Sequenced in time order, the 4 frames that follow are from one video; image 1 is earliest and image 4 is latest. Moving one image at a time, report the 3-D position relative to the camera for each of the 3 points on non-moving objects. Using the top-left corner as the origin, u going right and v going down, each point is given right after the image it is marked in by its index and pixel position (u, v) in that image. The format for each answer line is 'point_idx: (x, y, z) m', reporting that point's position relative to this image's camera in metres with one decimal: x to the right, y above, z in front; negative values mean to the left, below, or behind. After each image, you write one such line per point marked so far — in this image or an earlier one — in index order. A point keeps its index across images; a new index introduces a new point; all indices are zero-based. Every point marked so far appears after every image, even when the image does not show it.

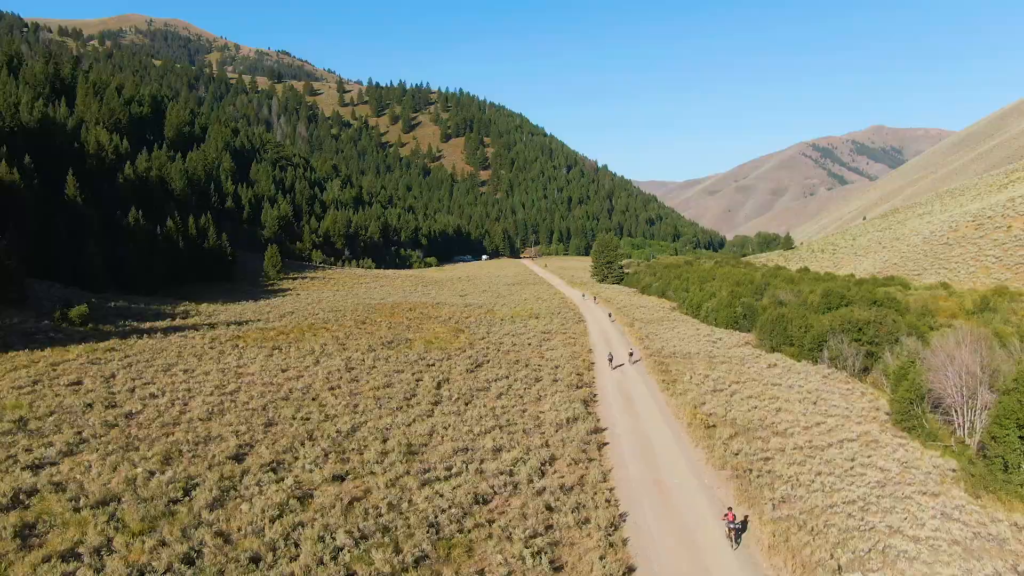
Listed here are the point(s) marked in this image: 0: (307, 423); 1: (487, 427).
0: (-5.2, -3.5, +19.6) m
1: (-0.6, -3.5, +19.2) m
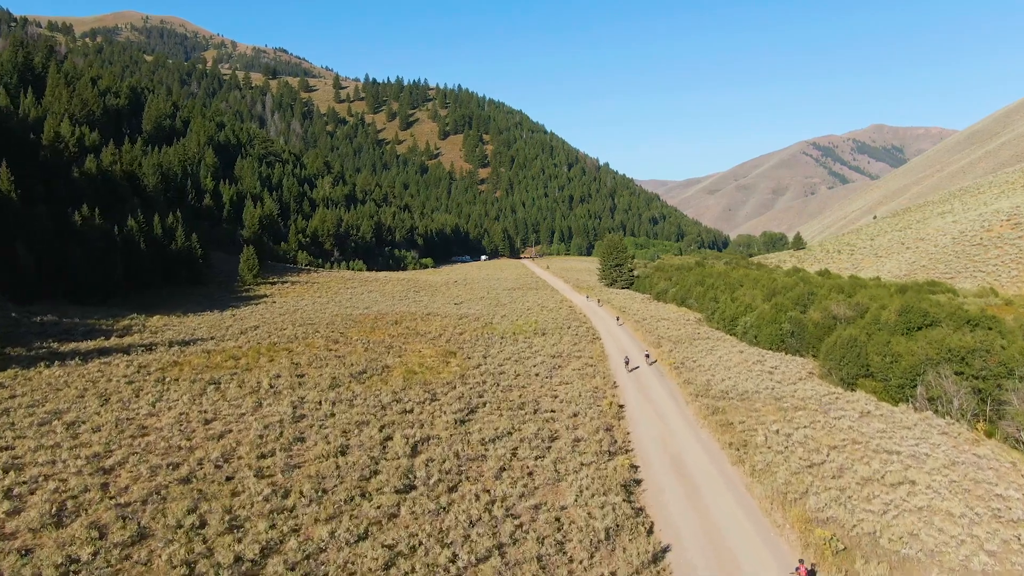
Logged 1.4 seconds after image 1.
0: (-5.1, -4.1, +12.4) m
1: (-0.5, -4.1, +12.0) m
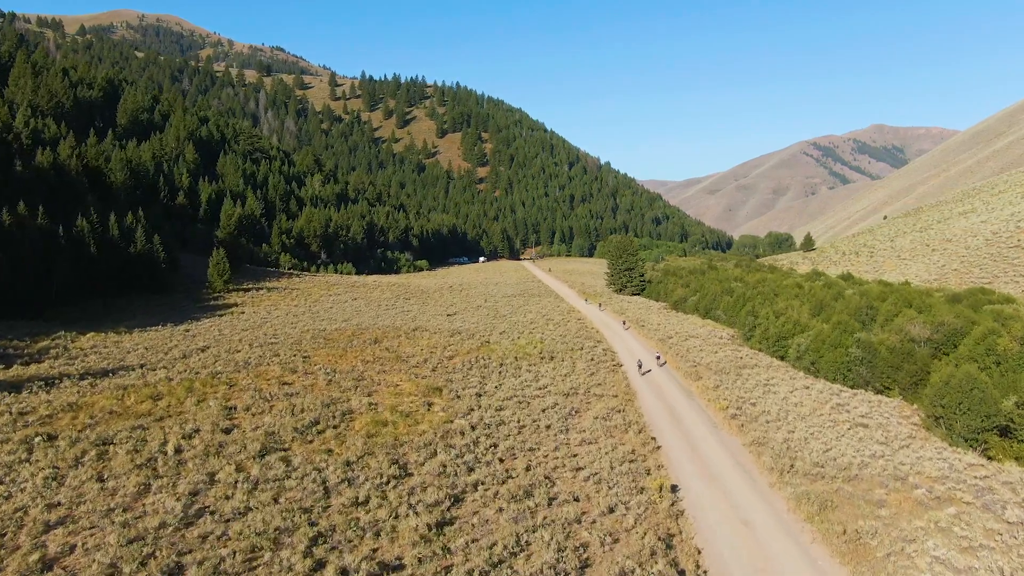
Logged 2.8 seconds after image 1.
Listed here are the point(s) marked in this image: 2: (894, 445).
0: (-5.0, -4.7, +5.2) m
1: (-0.4, -4.7, +4.8) m
2: (+9.1, -3.7, +18.6) m
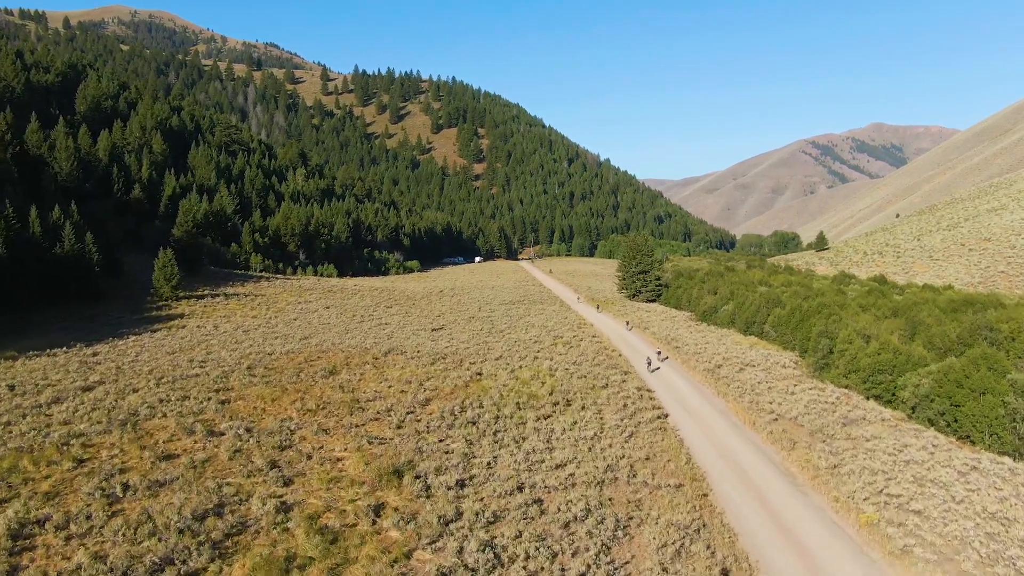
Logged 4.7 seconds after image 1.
0: (-4.9, -5.2, -4.2) m
1: (-0.3, -5.2, -4.6) m
2: (+9.2, -4.3, +9.3) m
